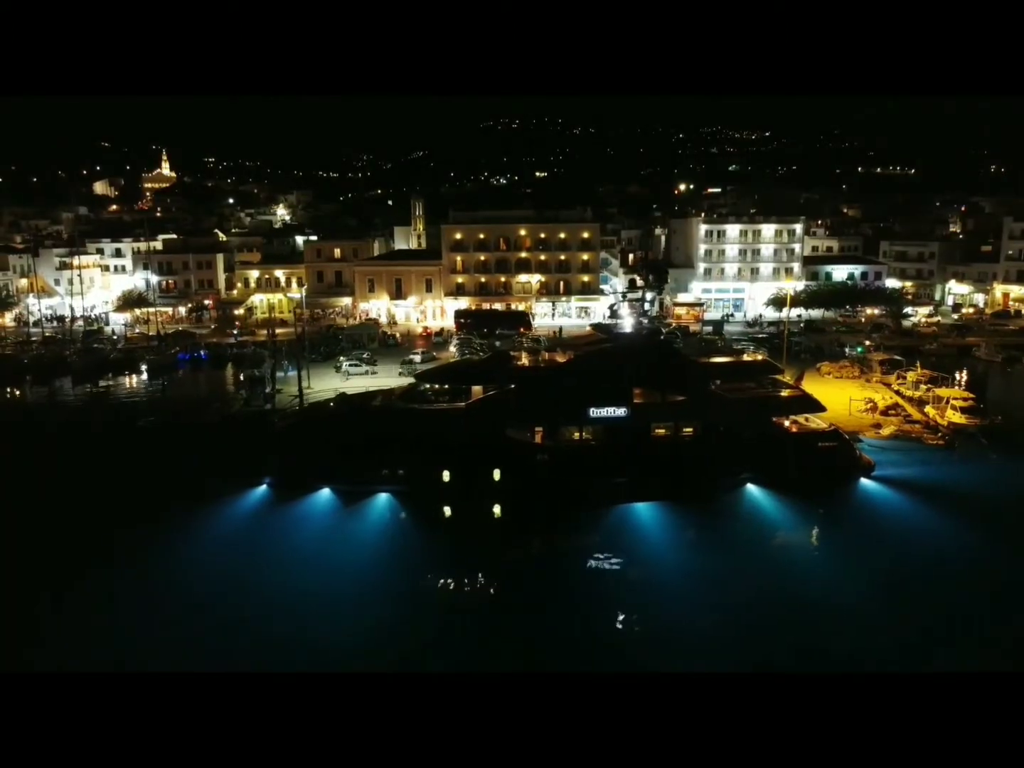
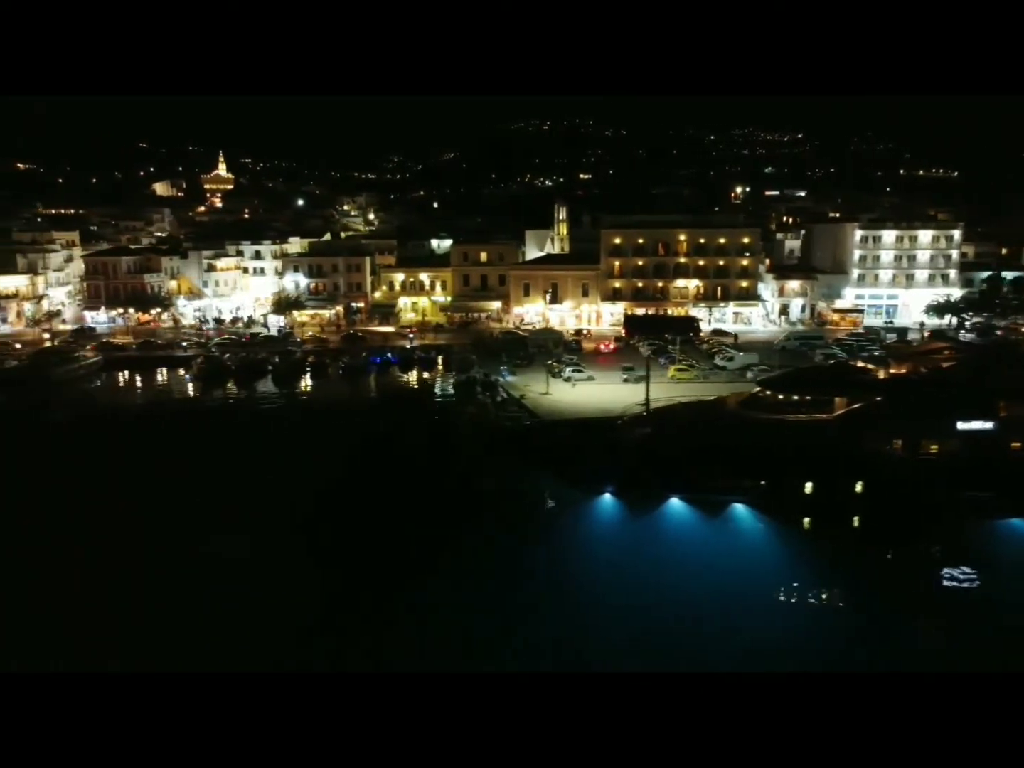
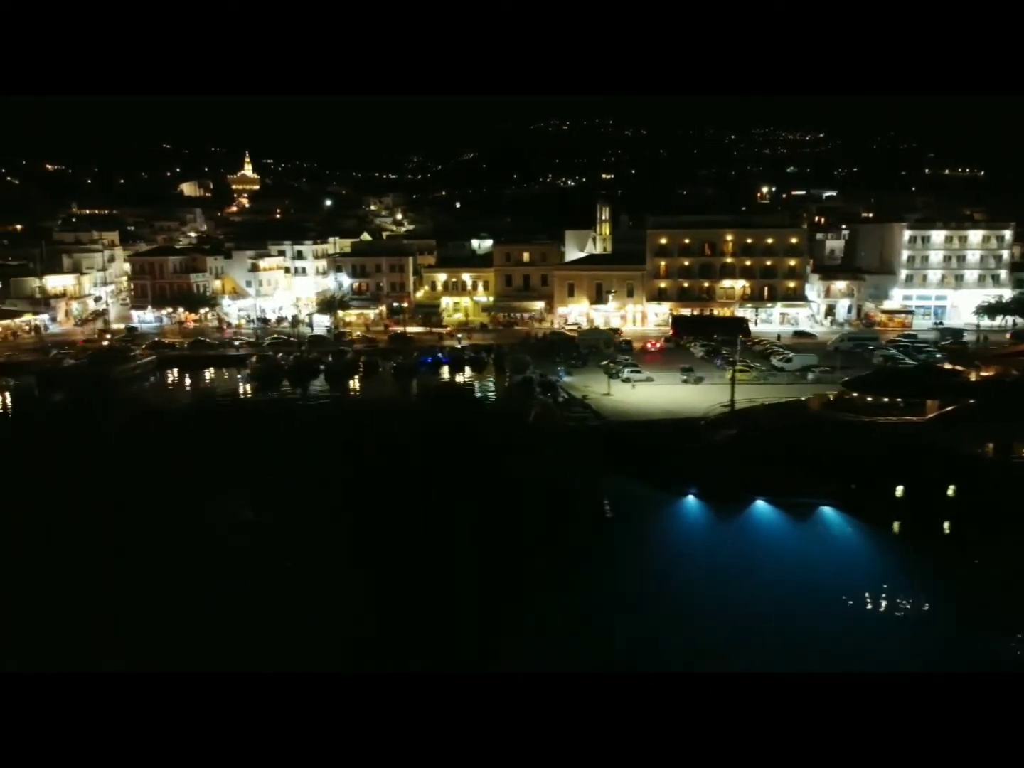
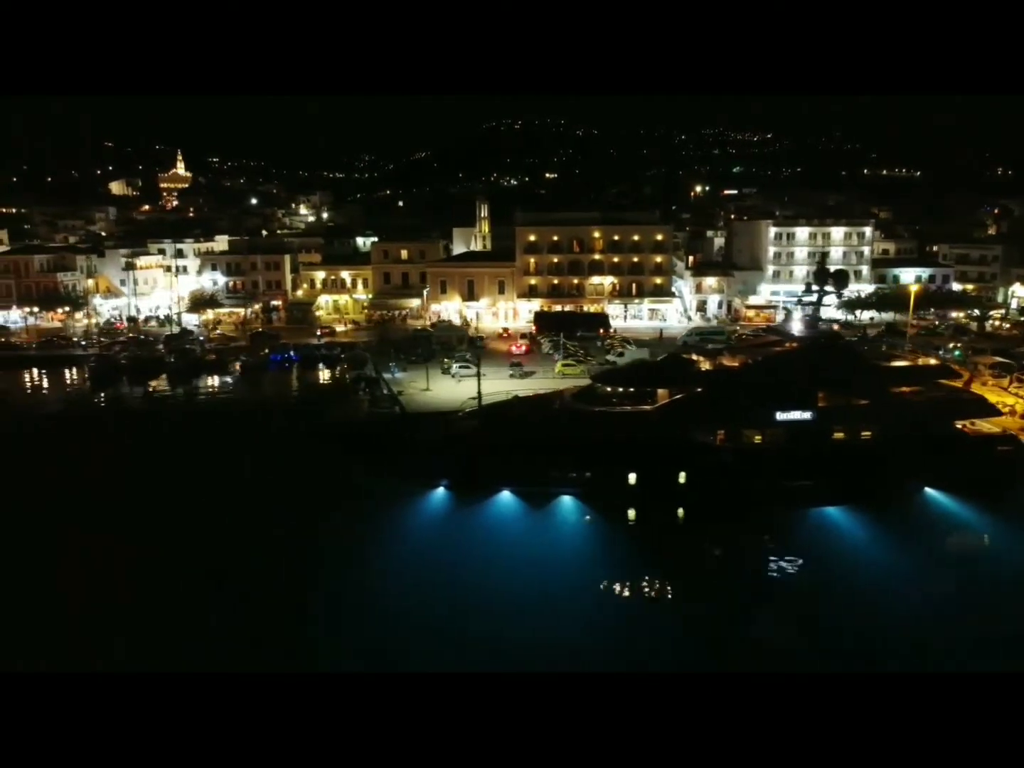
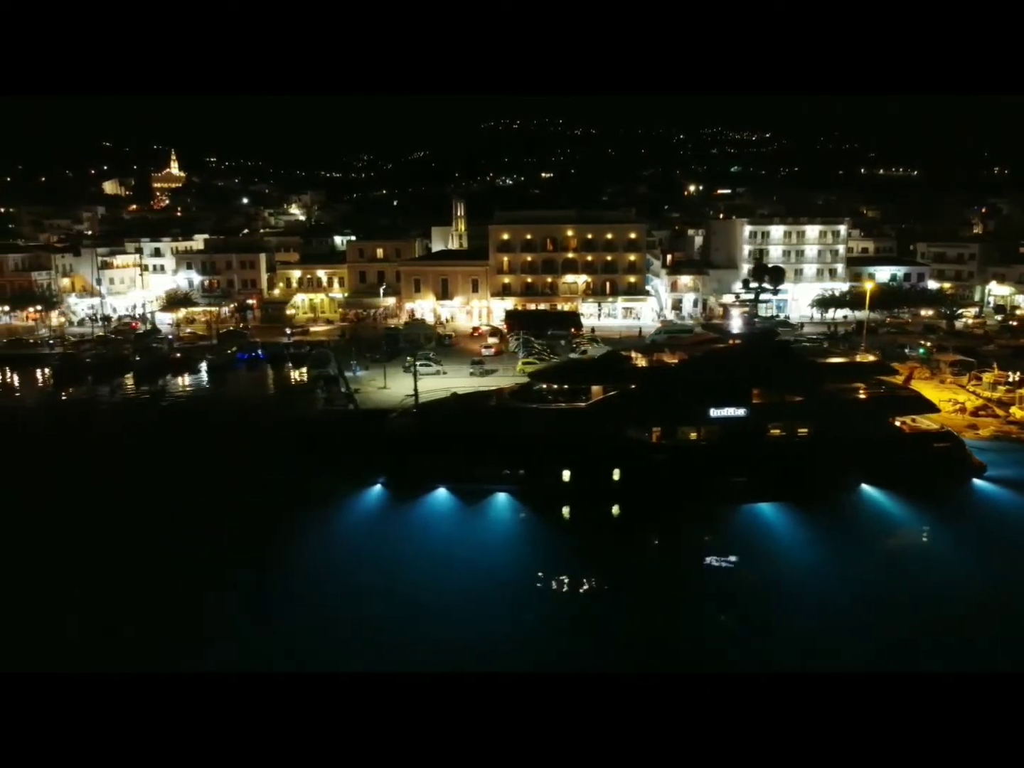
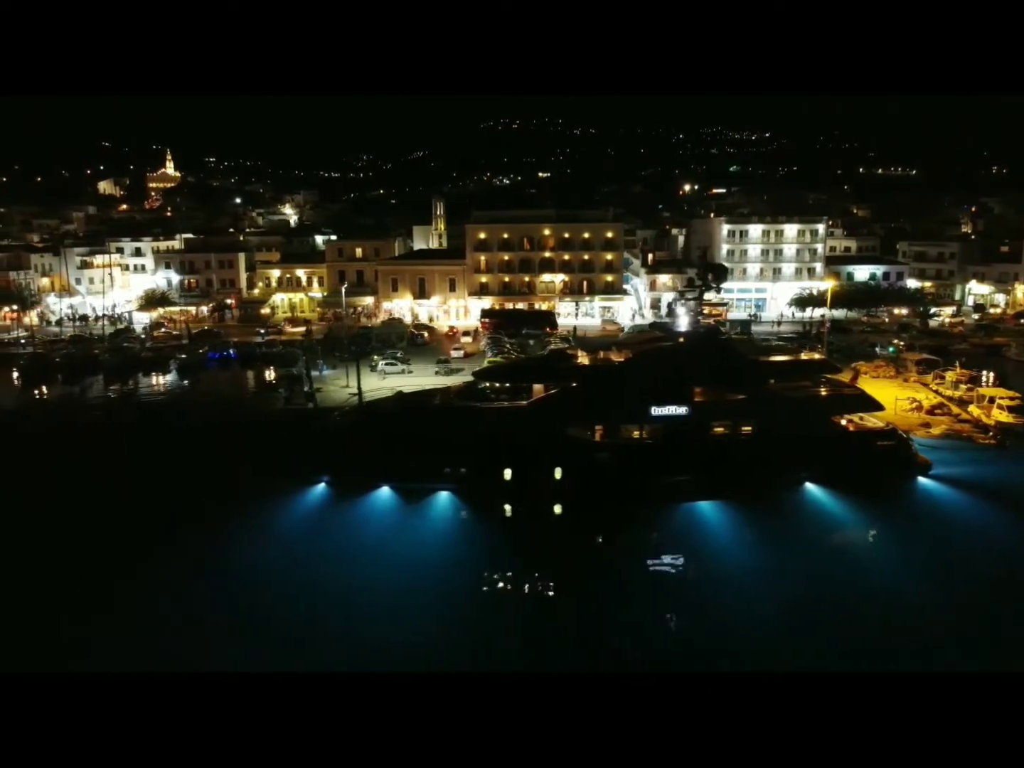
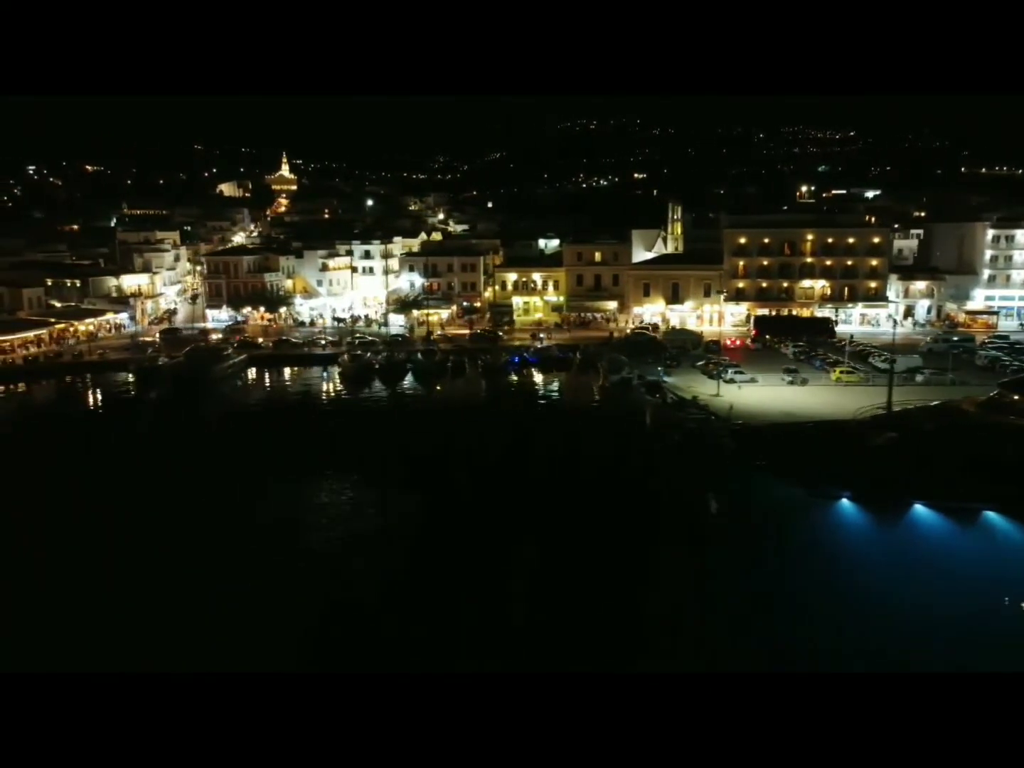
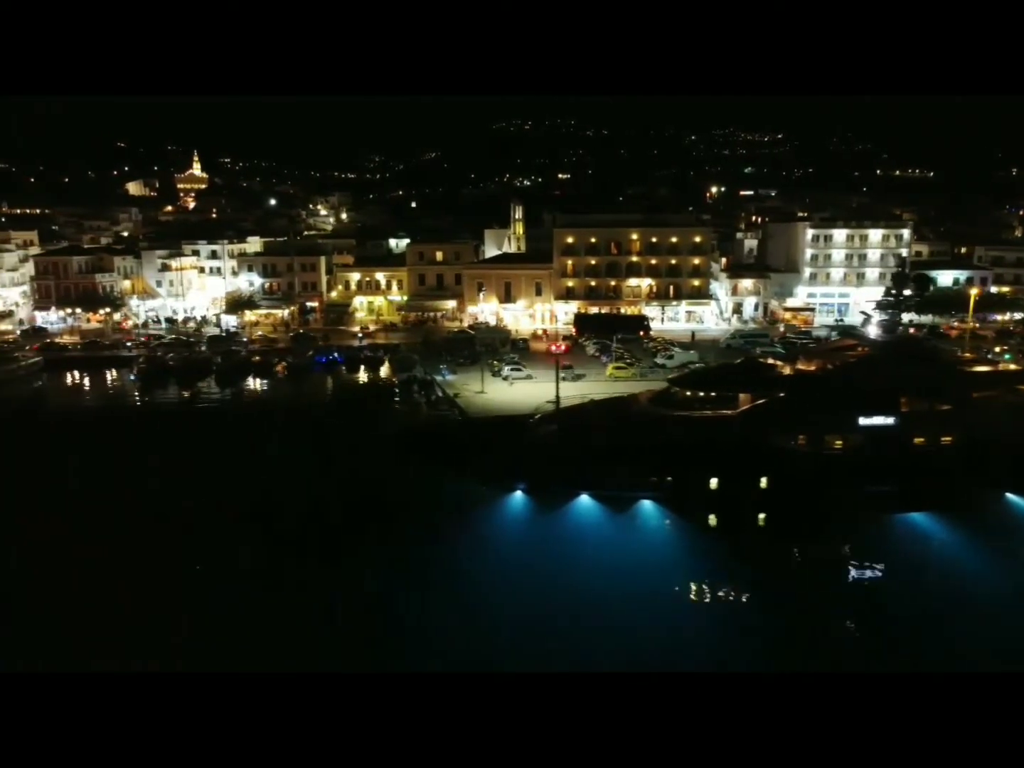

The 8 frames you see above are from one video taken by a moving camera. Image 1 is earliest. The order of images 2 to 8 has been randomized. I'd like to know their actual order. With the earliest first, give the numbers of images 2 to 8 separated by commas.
6, 5, 4, 8, 2, 3, 7
